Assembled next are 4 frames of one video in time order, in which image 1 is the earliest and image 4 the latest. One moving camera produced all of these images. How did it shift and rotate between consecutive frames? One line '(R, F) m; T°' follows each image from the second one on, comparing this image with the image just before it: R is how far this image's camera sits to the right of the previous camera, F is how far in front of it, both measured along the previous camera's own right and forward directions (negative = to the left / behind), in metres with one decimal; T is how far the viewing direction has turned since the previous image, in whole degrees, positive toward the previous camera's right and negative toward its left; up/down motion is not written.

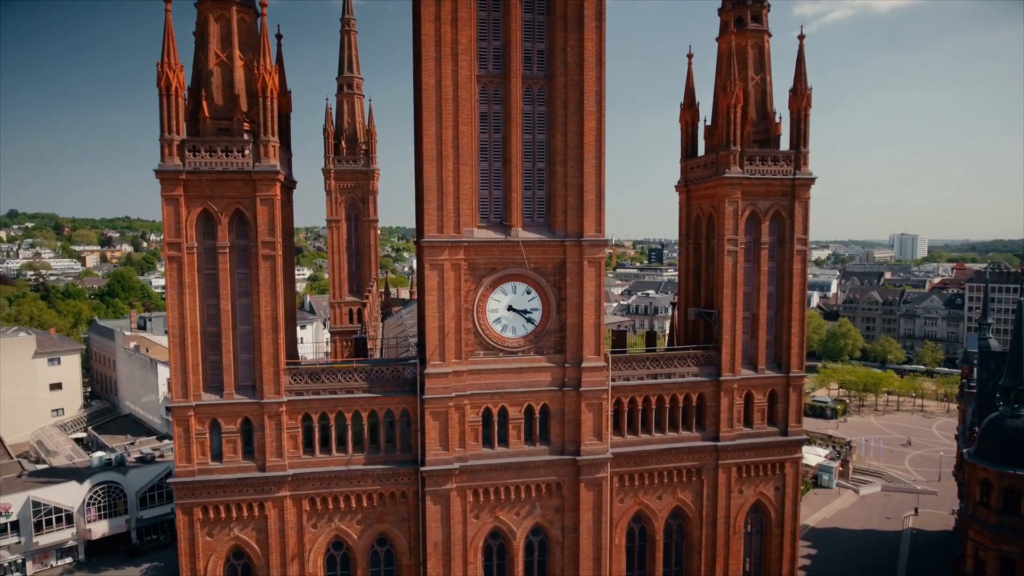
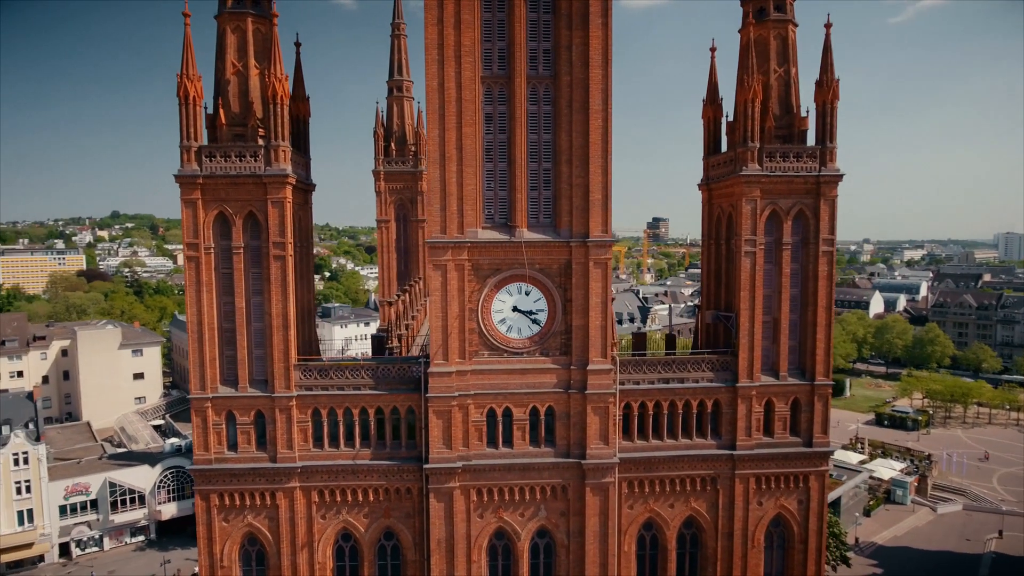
(+3.1, +0.2) m; -6°
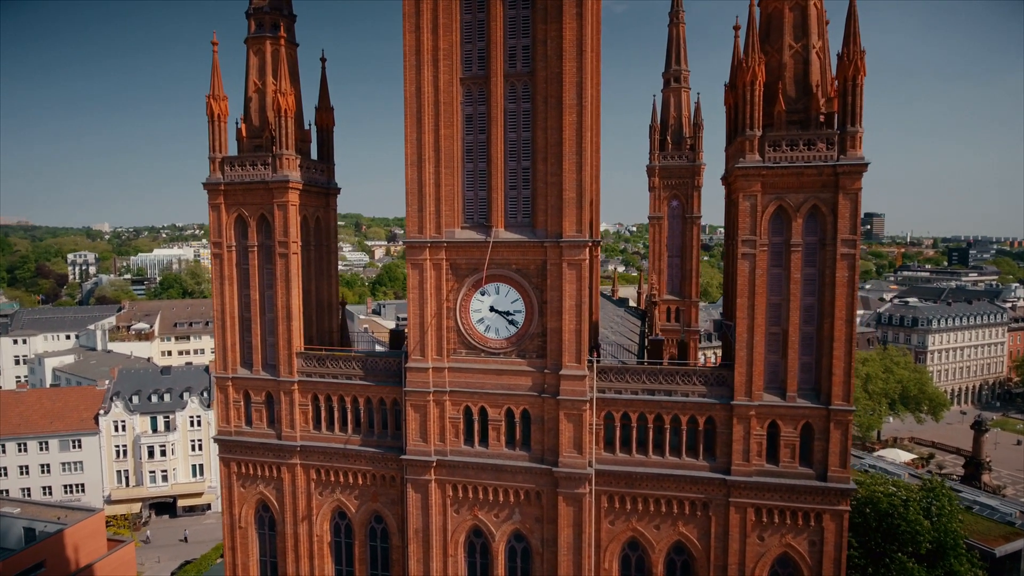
(+9.5, +1.6) m; -17°
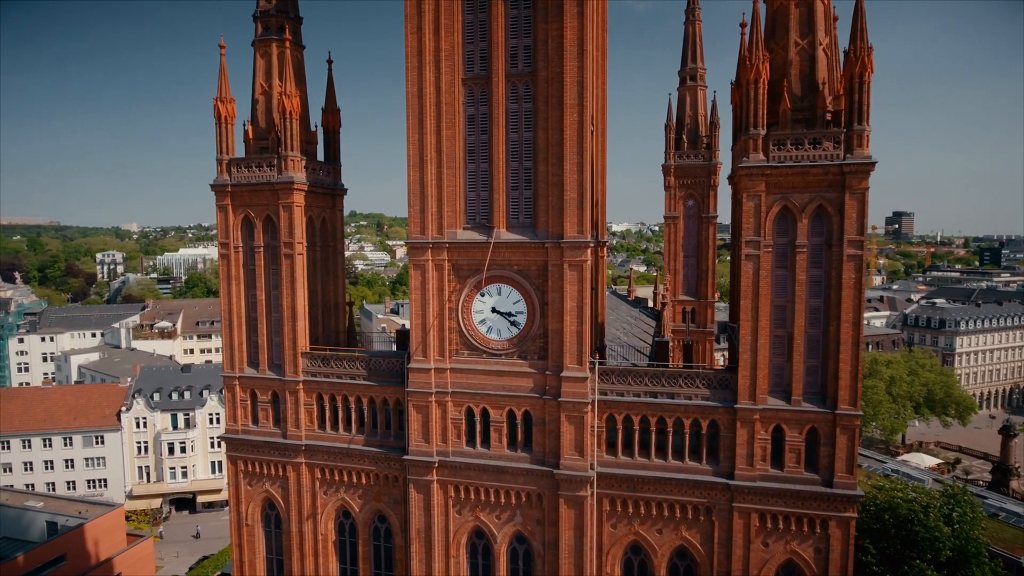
(+0.9, +0.1) m; -2°
